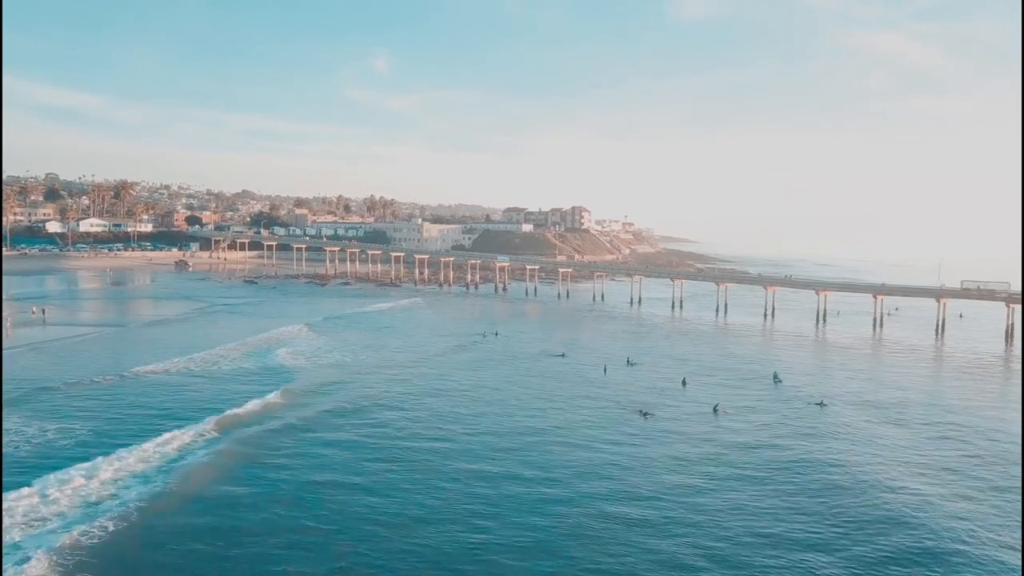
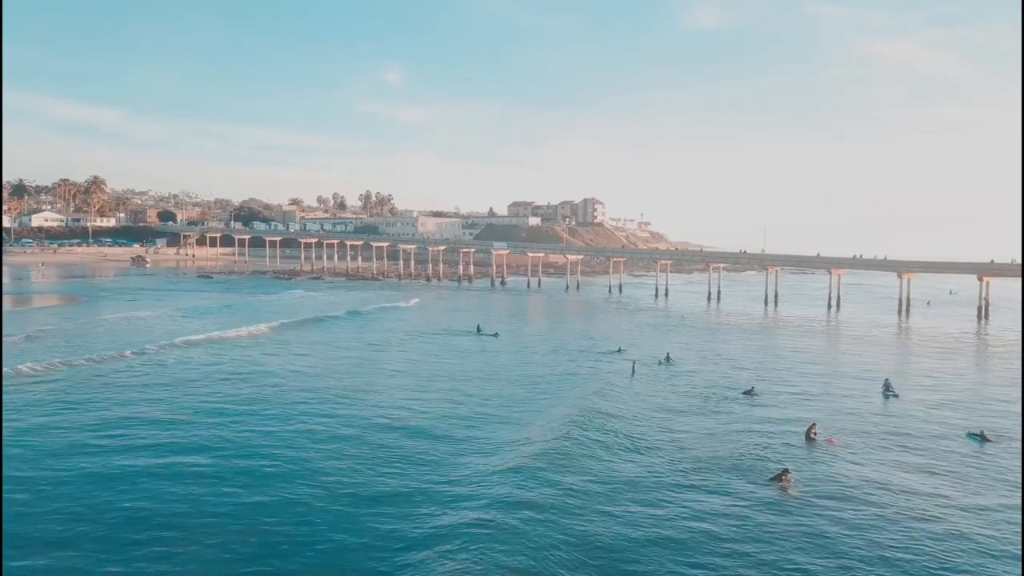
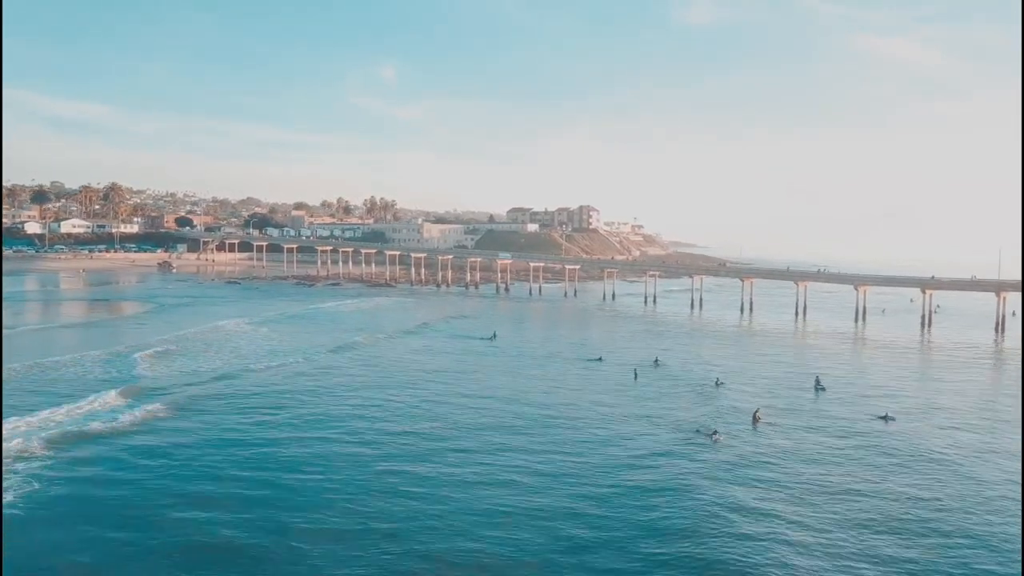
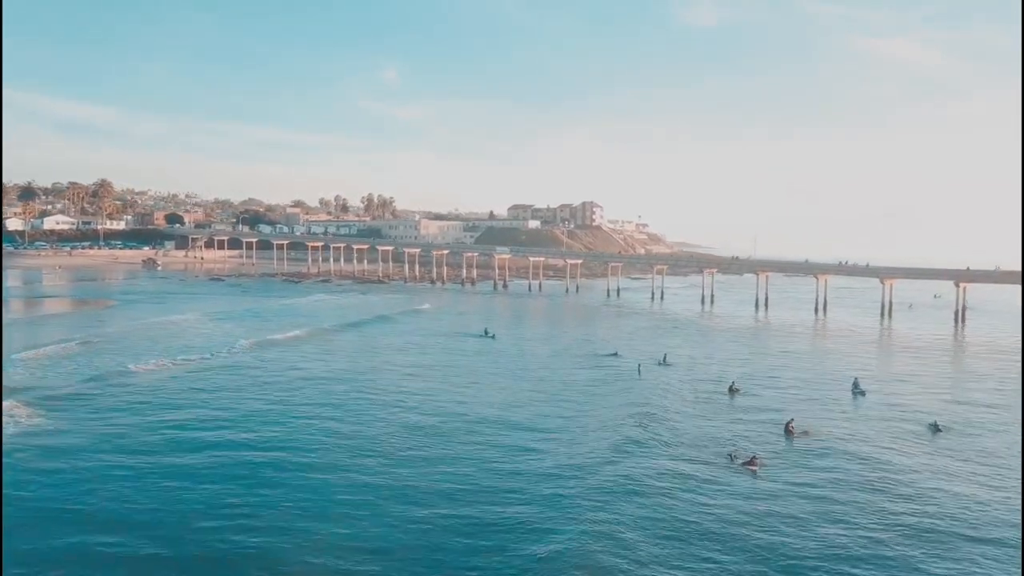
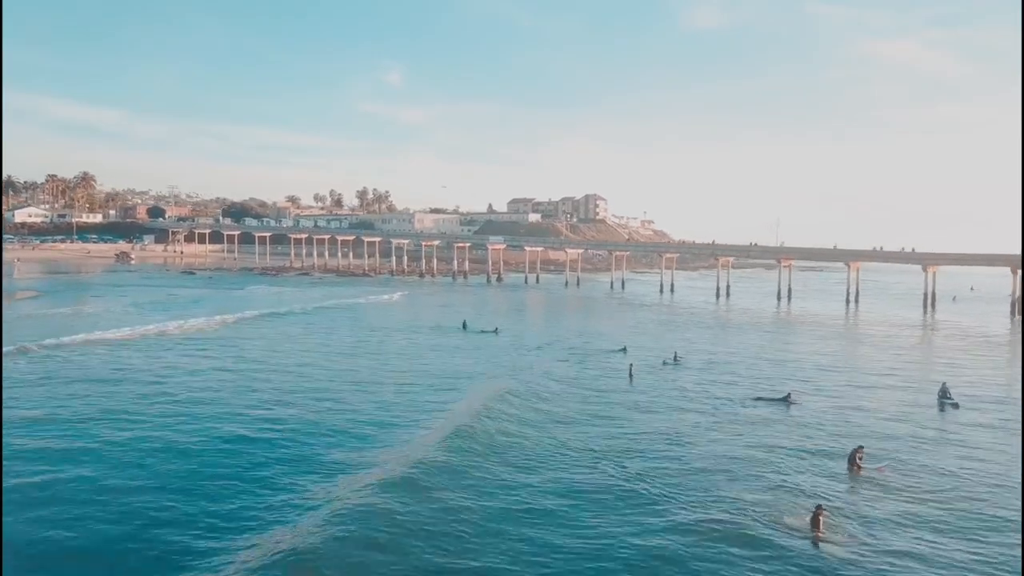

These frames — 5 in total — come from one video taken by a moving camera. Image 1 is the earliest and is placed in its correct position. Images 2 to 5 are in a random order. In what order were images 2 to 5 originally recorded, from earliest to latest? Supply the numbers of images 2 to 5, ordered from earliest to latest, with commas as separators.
3, 4, 2, 5
